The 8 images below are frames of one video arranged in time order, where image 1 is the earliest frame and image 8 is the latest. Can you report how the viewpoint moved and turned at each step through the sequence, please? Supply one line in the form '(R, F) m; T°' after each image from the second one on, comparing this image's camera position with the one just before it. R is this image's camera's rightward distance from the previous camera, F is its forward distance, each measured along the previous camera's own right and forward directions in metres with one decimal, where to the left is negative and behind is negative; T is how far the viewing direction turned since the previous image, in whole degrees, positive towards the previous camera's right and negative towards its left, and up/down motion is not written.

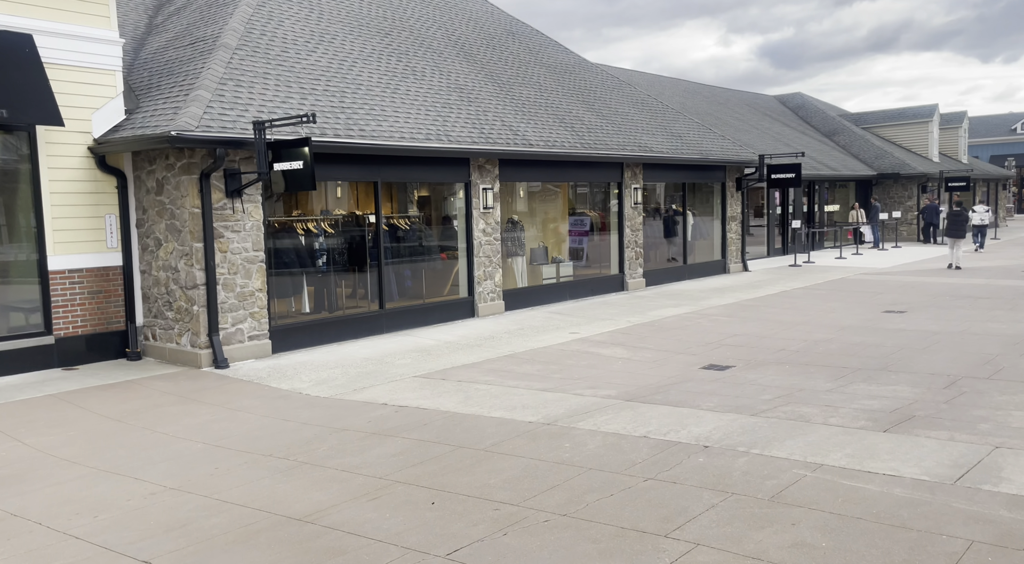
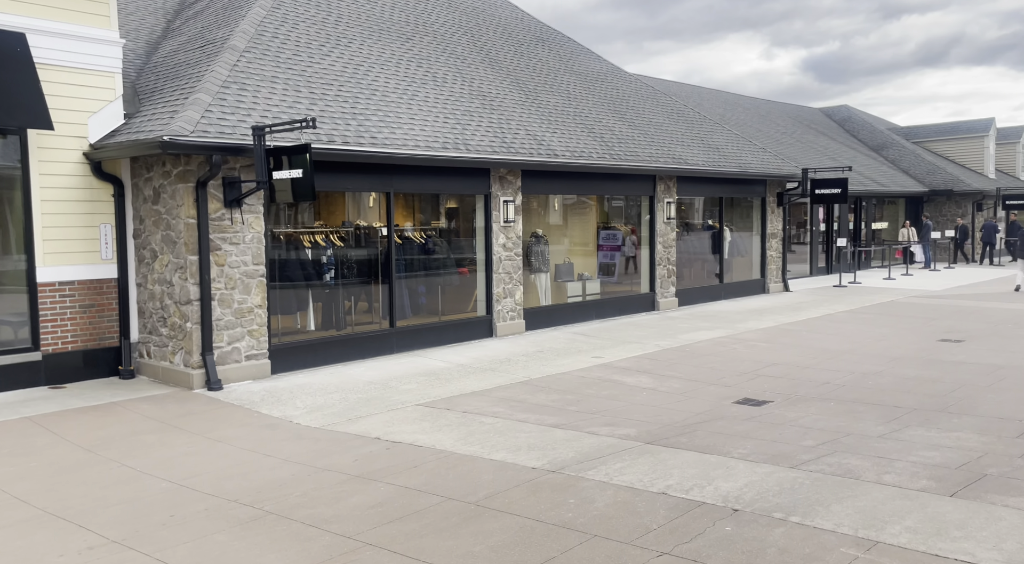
(+0.2, +0.5) m; -2°
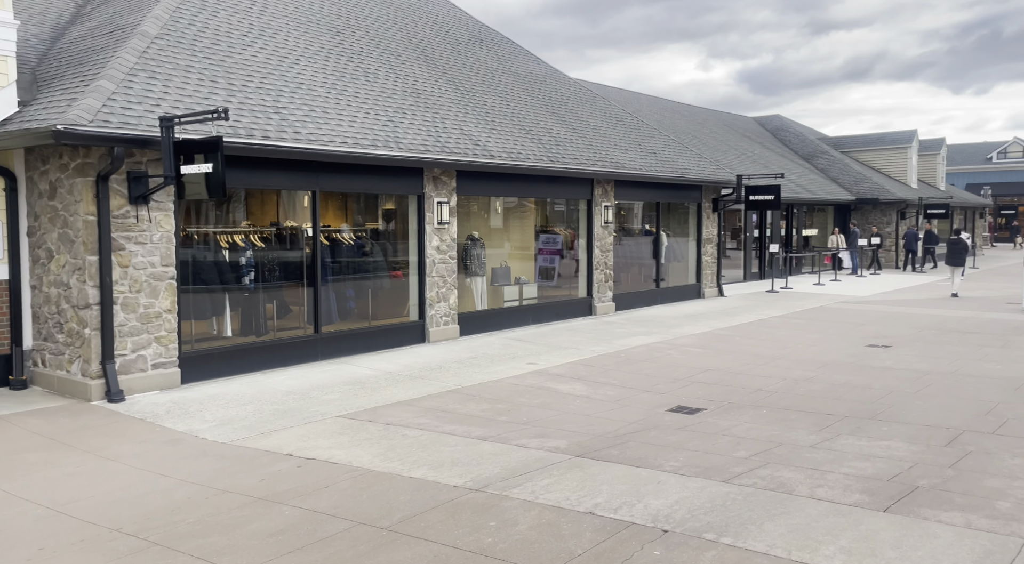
(+0.1, +0.3) m; +4°
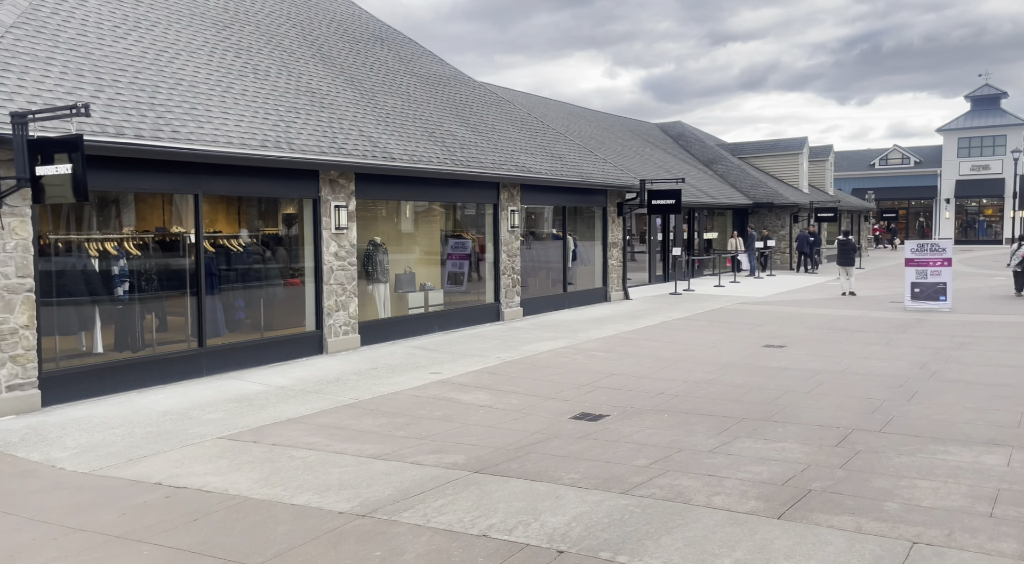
(+0.1, +0.2) m; +6°
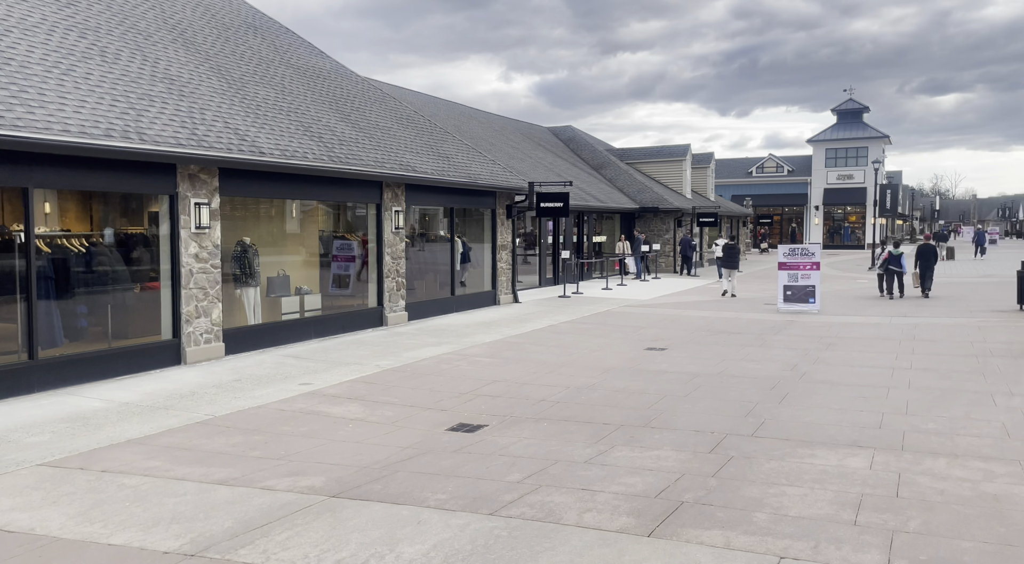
(+0.1, +0.3) m; +7°
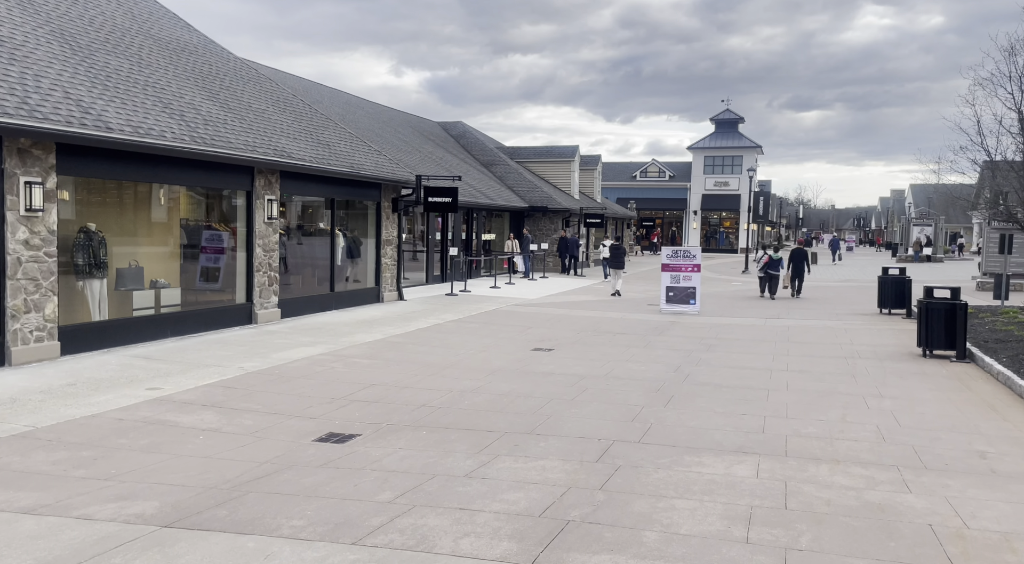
(+0.1, +0.6) m; +7°
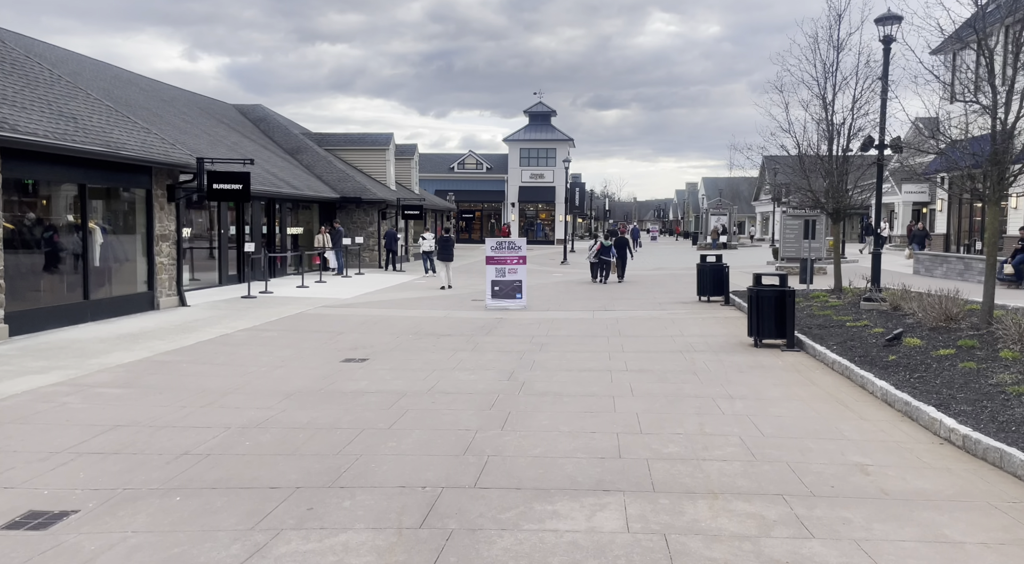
(+0.2, +2.3) m; +11°
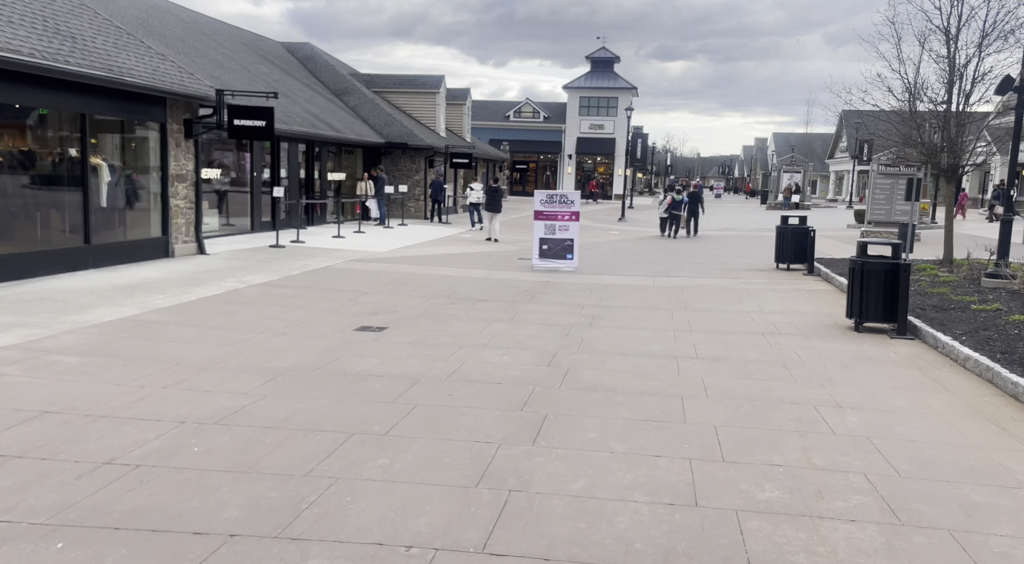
(+0.1, +2.9) m; -3°
